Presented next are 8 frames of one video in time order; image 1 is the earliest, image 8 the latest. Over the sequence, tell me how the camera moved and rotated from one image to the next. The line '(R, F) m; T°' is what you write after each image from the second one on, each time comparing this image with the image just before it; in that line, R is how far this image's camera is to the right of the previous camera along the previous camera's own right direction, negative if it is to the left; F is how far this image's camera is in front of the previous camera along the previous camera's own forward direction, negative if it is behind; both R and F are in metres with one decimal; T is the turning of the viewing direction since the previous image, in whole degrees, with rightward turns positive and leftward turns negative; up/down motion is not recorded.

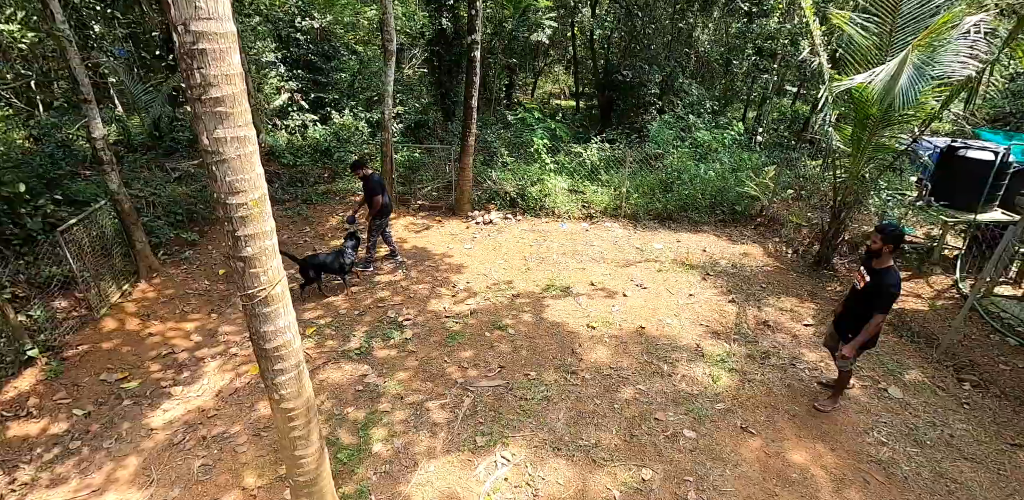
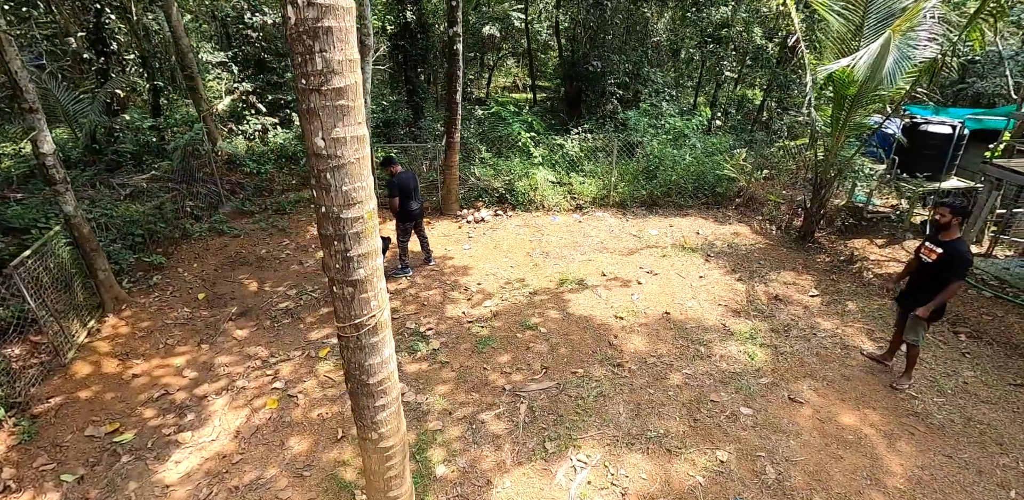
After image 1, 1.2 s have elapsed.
(-1.0, +0.2) m; +8°
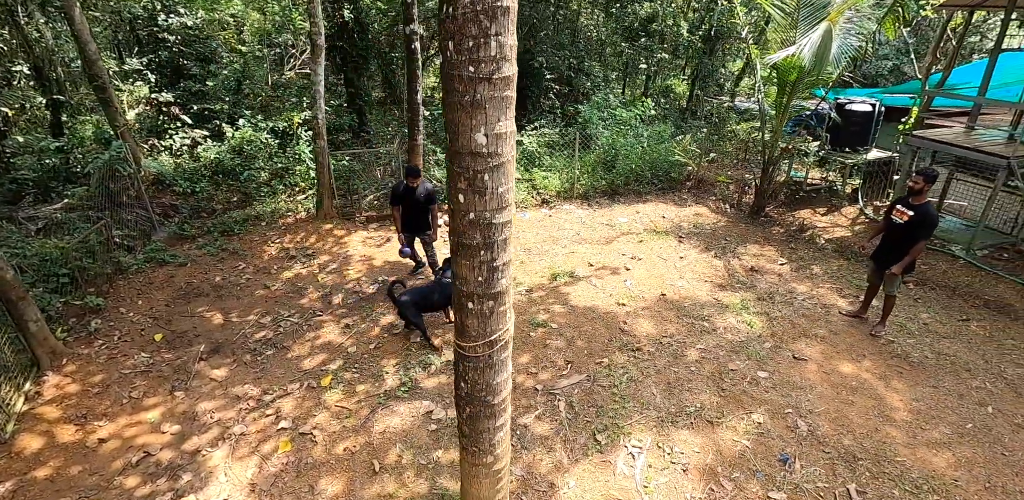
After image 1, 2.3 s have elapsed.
(-0.9, +0.2) m; +10°
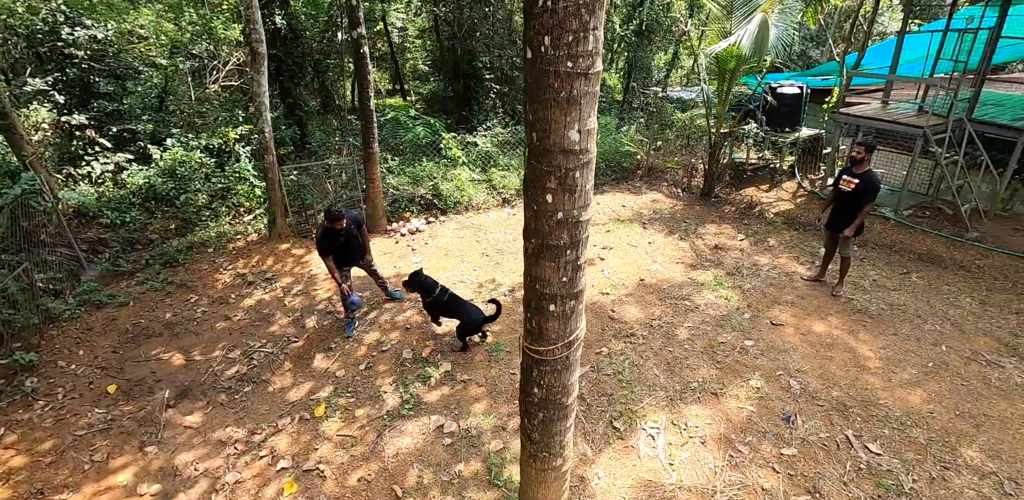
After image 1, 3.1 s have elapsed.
(-0.5, +0.1) m; +8°
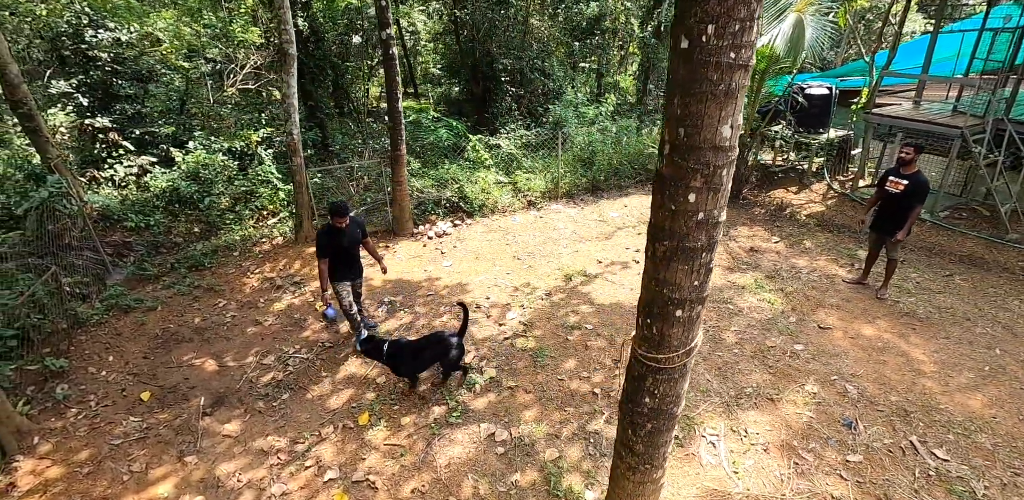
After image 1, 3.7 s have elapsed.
(-0.5, +0.1) m; 0°
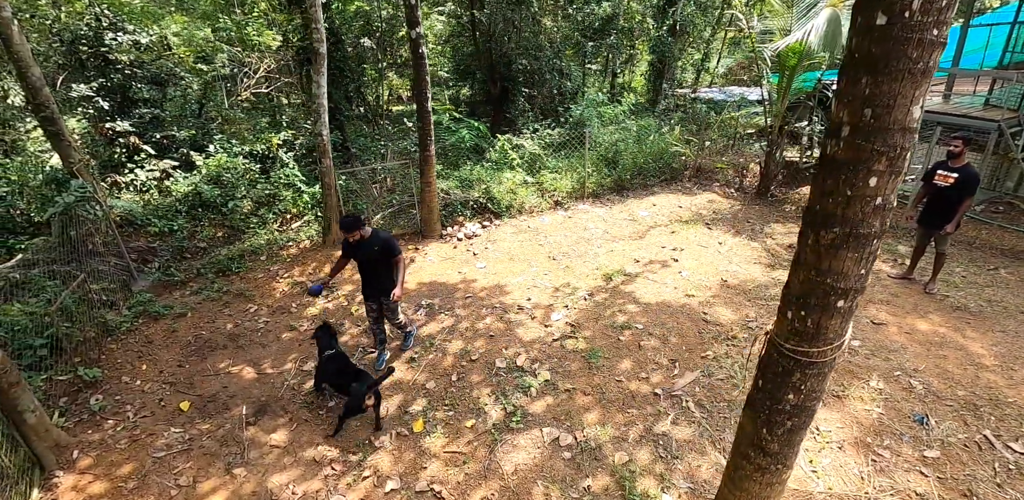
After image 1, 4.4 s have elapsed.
(-0.6, +0.1) m; +1°
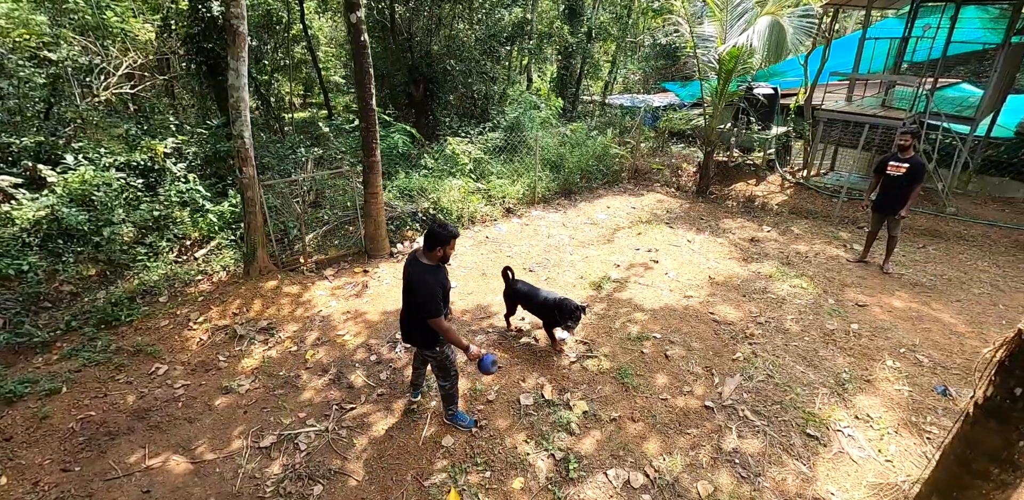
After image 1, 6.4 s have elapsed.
(-1.1, +0.8) m; +14°
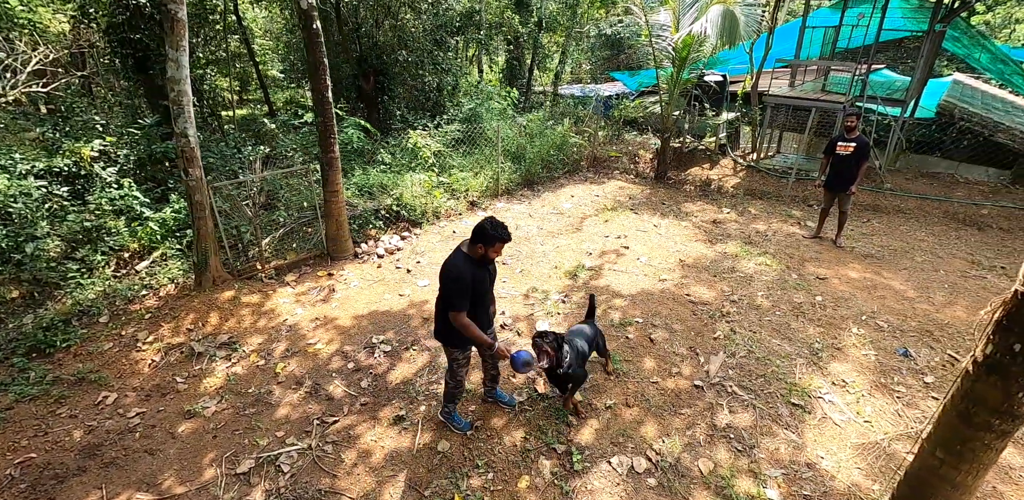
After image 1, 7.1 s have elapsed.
(-0.3, +0.1) m; +6°
